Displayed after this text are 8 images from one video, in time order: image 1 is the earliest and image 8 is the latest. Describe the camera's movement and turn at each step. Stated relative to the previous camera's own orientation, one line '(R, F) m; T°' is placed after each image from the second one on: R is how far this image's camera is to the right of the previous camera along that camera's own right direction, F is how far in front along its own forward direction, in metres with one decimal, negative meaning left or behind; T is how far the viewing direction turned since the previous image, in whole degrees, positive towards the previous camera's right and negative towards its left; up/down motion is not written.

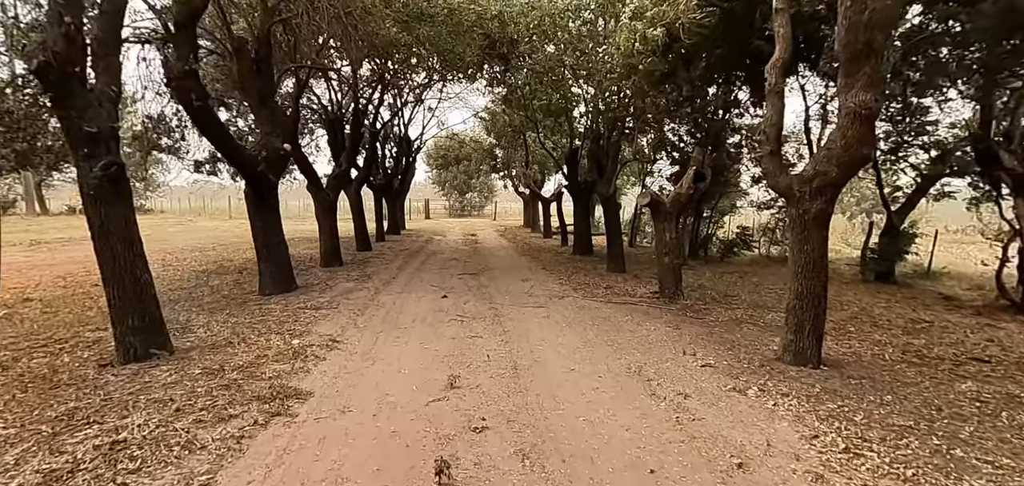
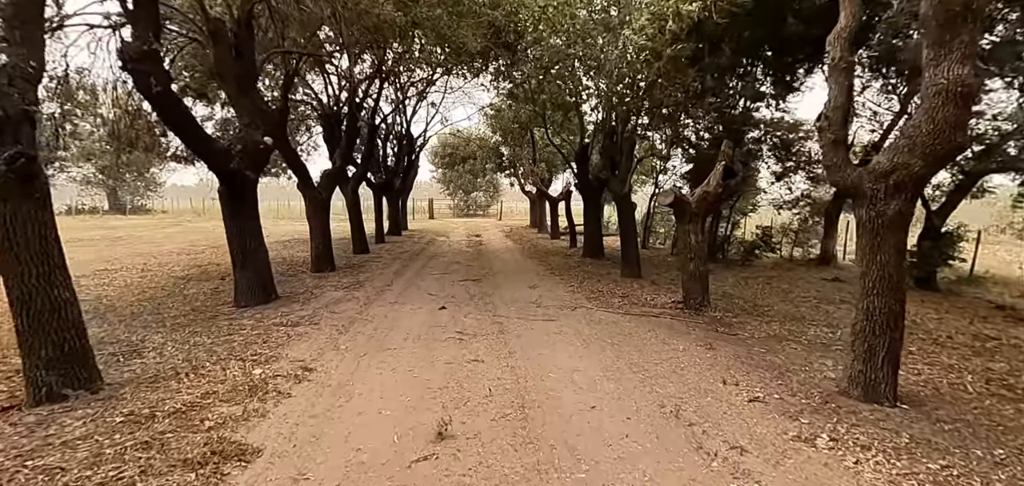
(0.0, +0.8) m; -1°
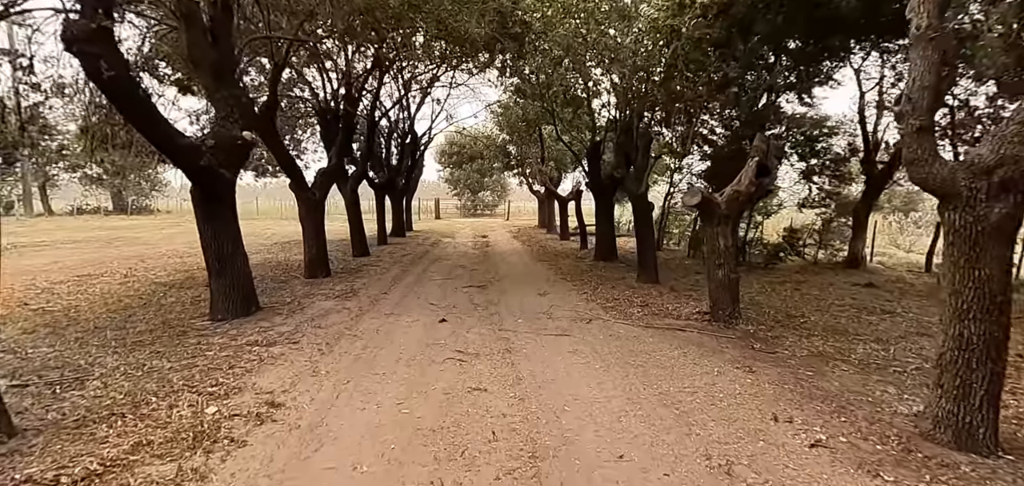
(0.0, +0.7) m; -1°
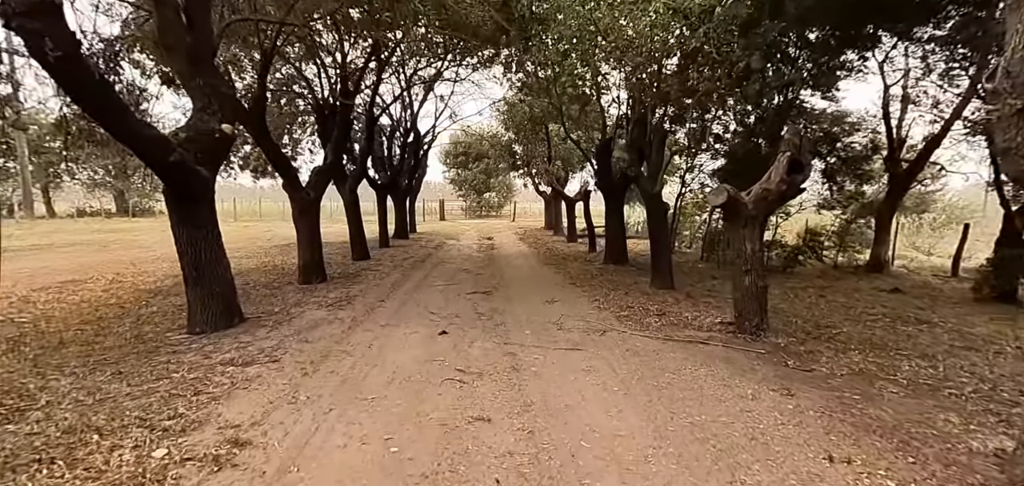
(0.0, +0.5) m; -1°
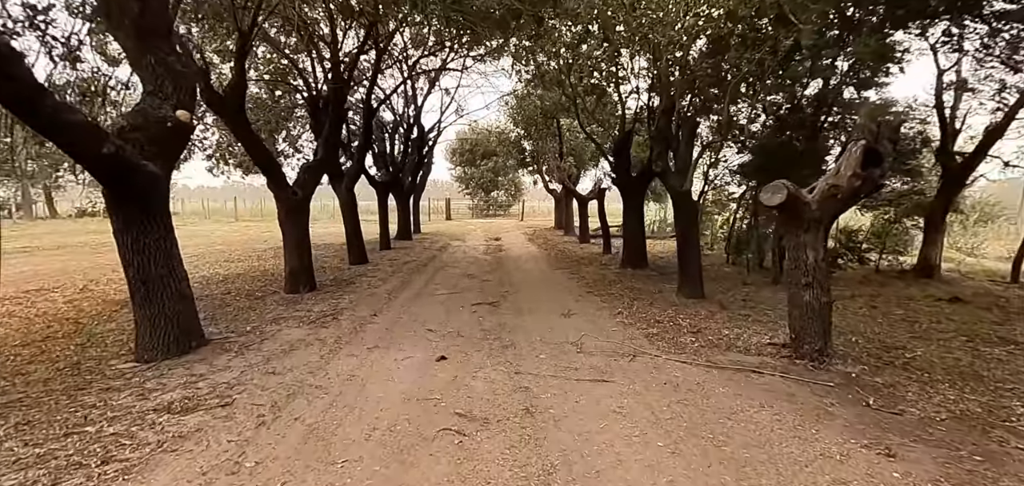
(0.0, +0.9) m; -1°
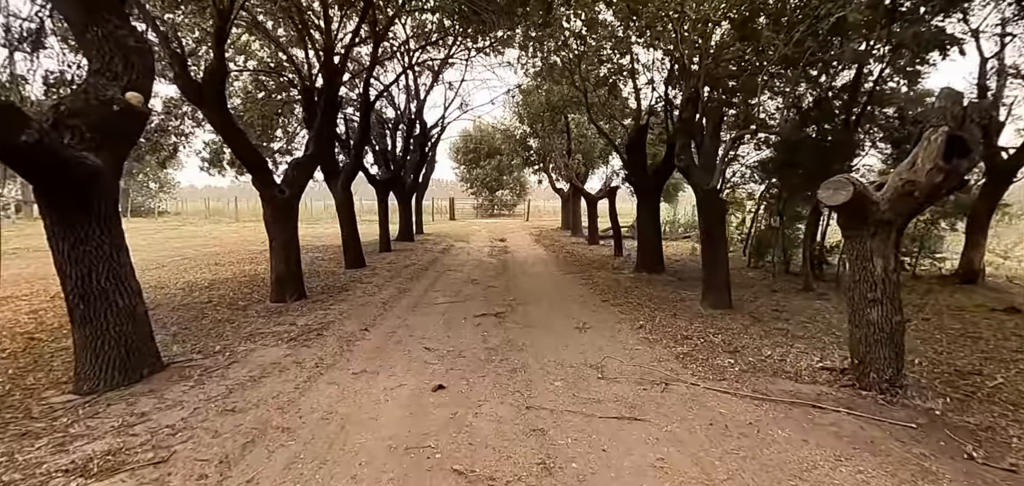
(0.0, +0.7) m; -1°
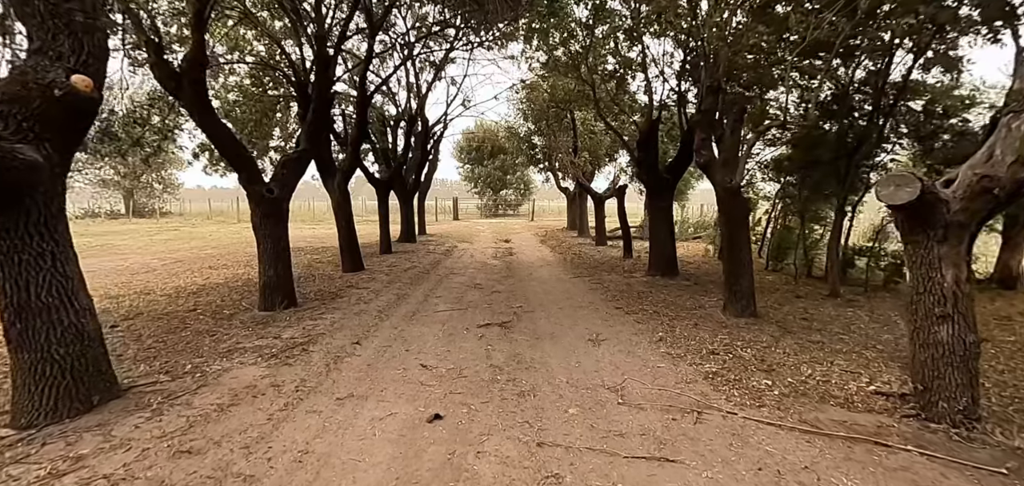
(0.0, +0.5) m; -1°
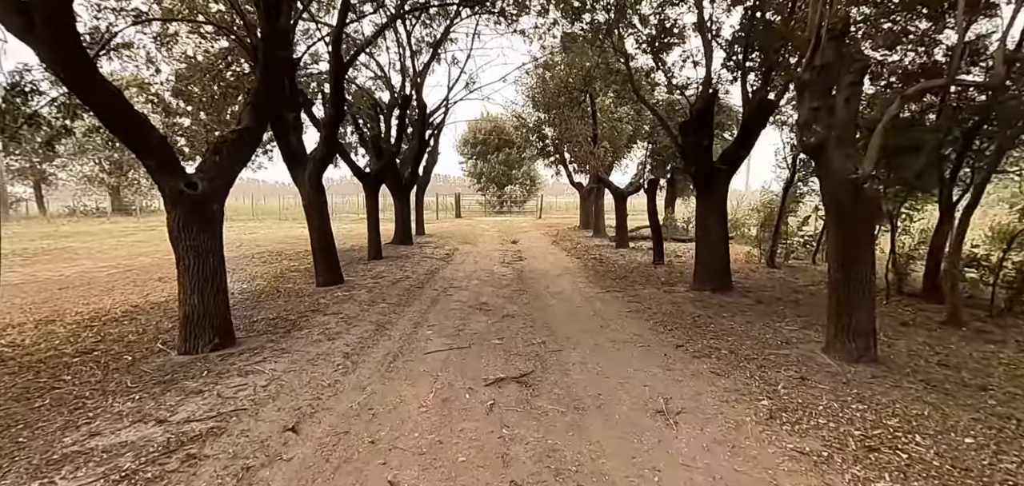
(-0.2, +2.0) m; -1°
